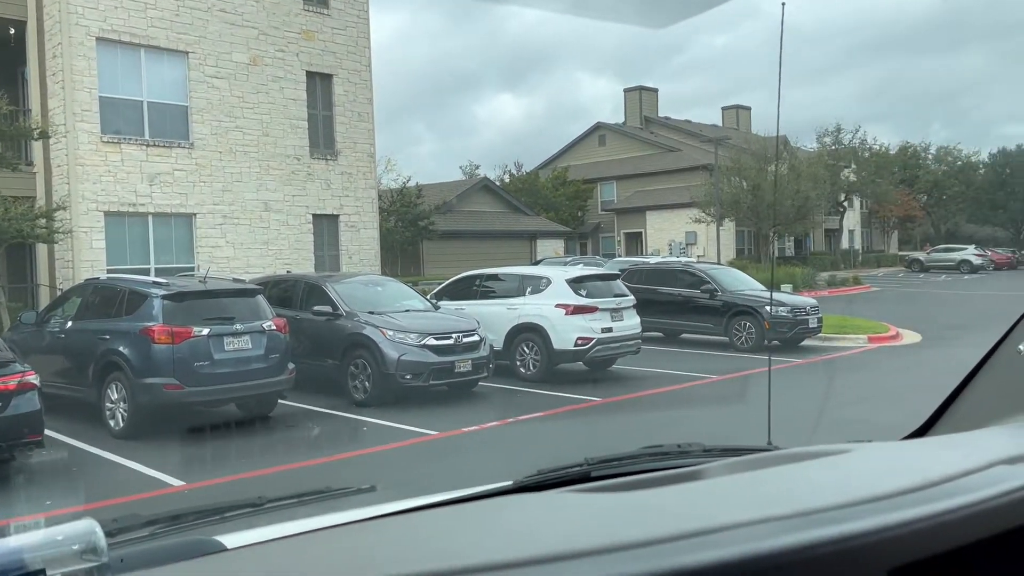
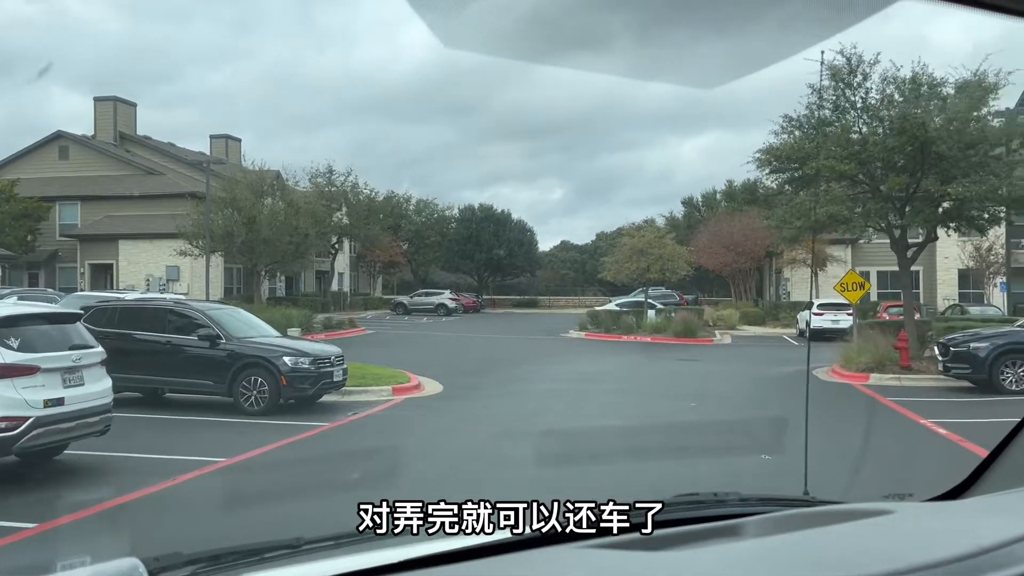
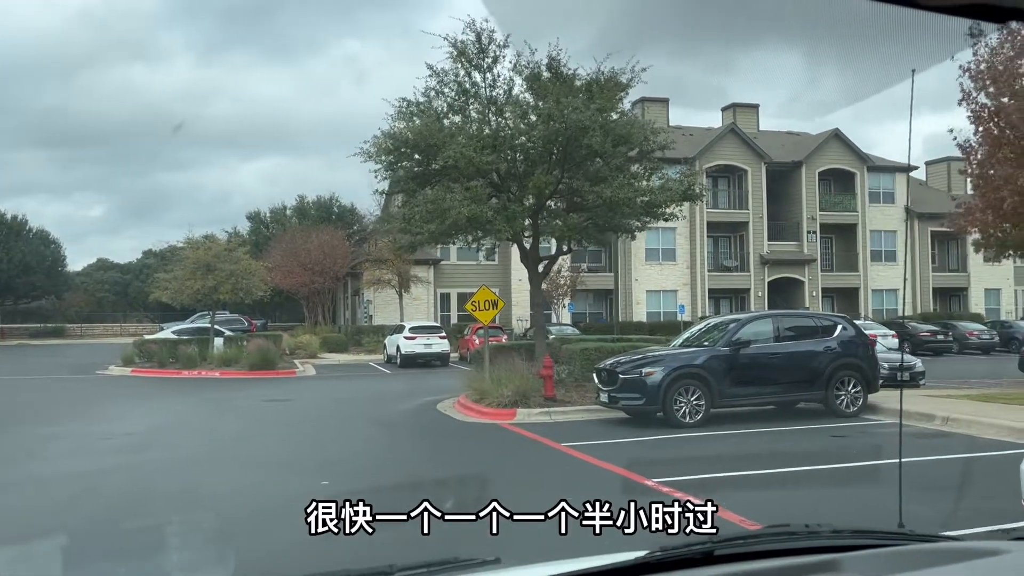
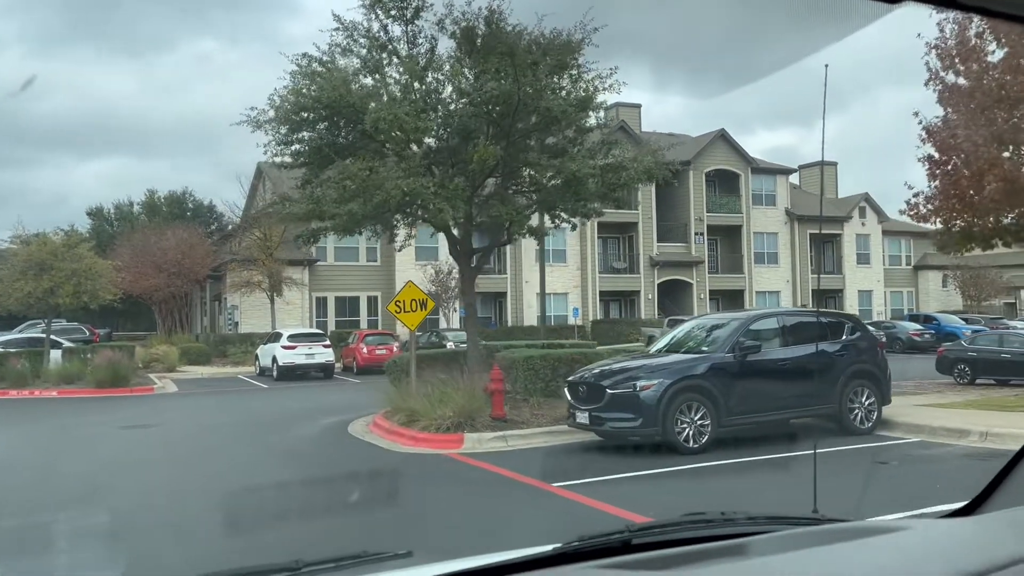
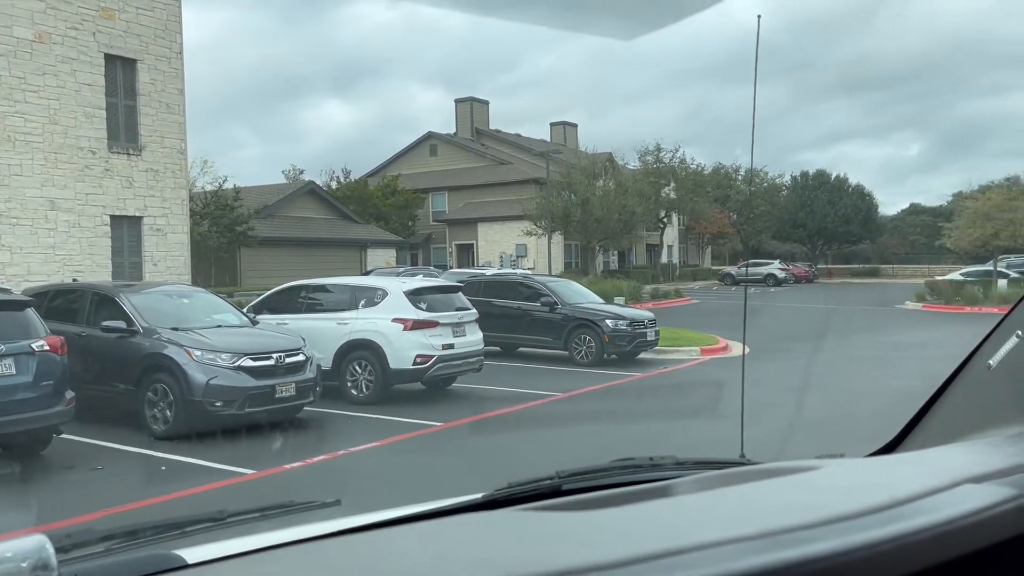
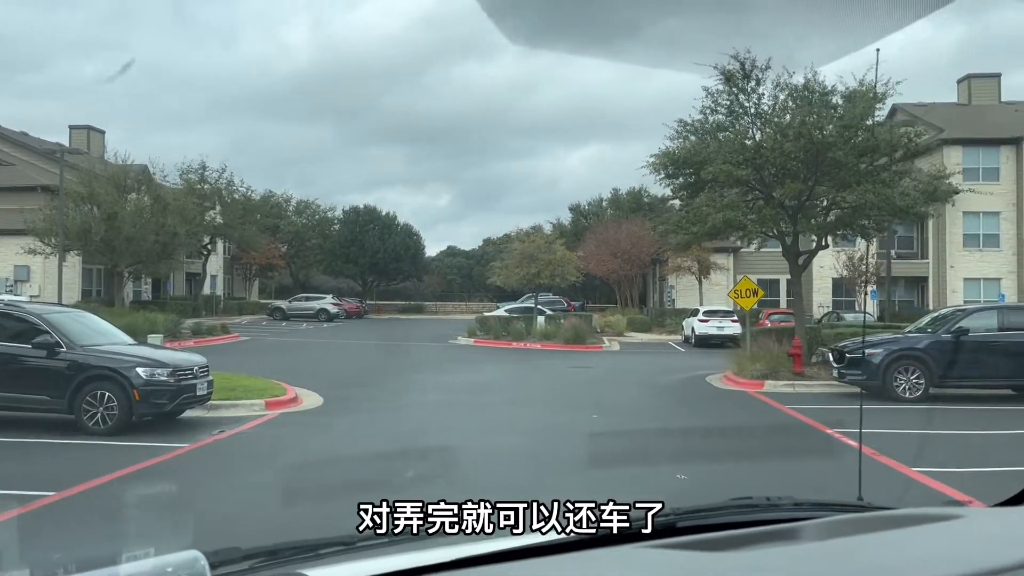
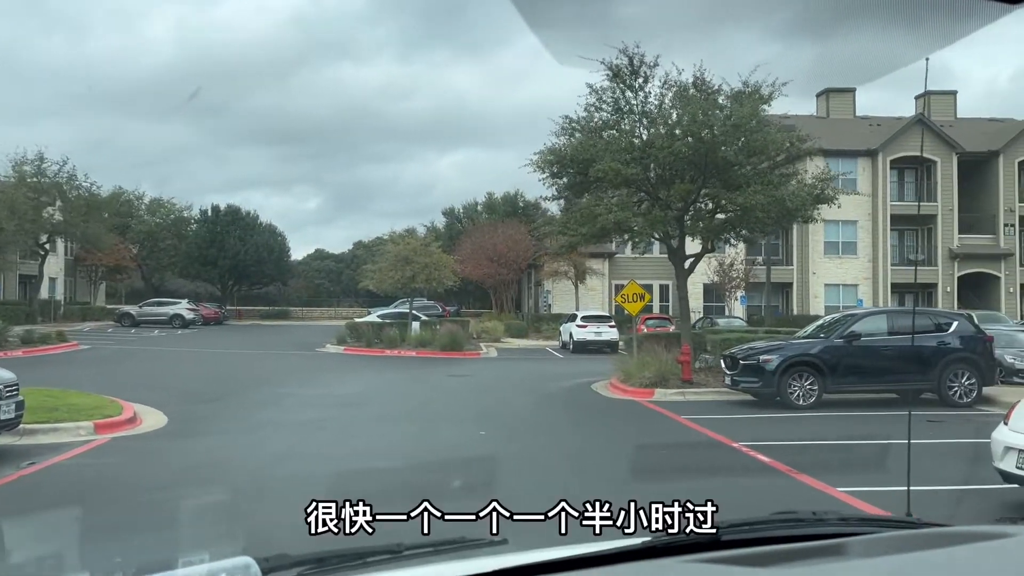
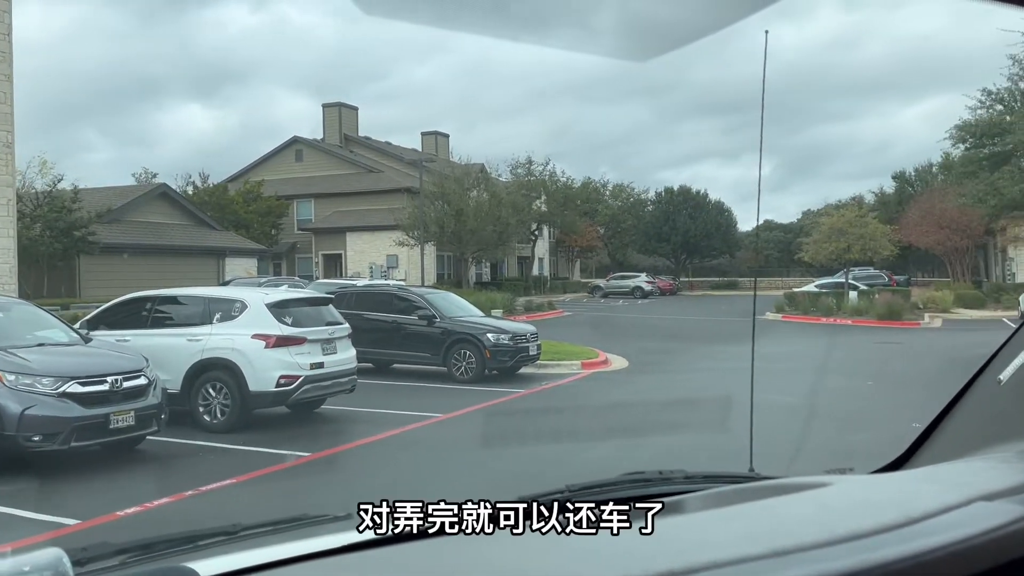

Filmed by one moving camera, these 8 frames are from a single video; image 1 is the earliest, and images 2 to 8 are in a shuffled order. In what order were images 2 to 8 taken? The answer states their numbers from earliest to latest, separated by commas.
5, 8, 2, 6, 7, 3, 4
